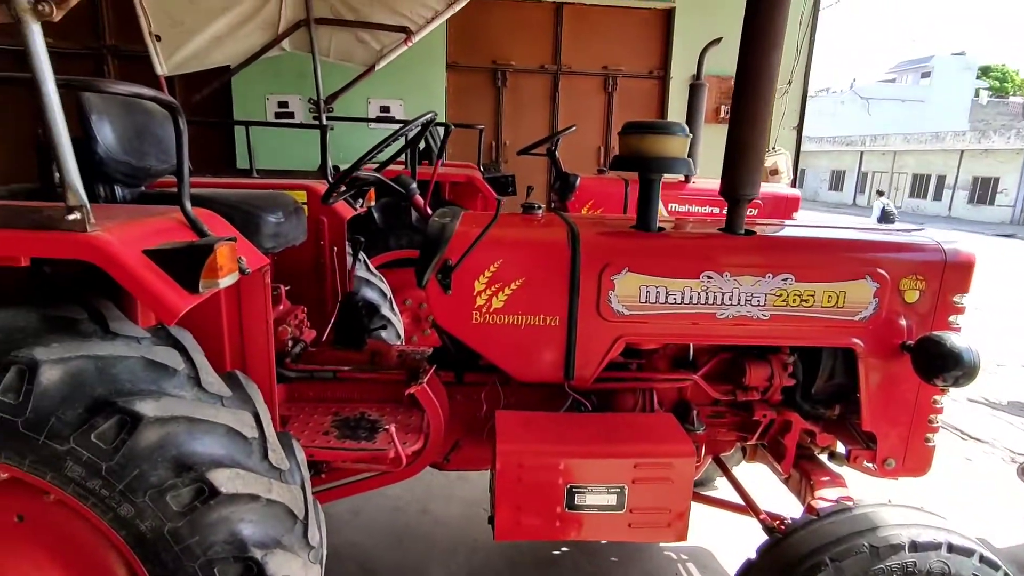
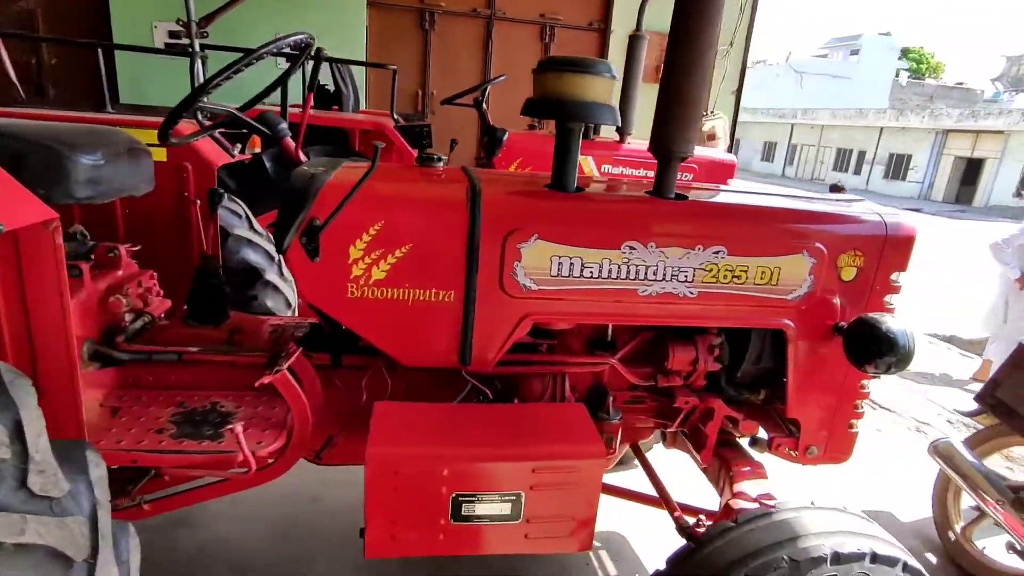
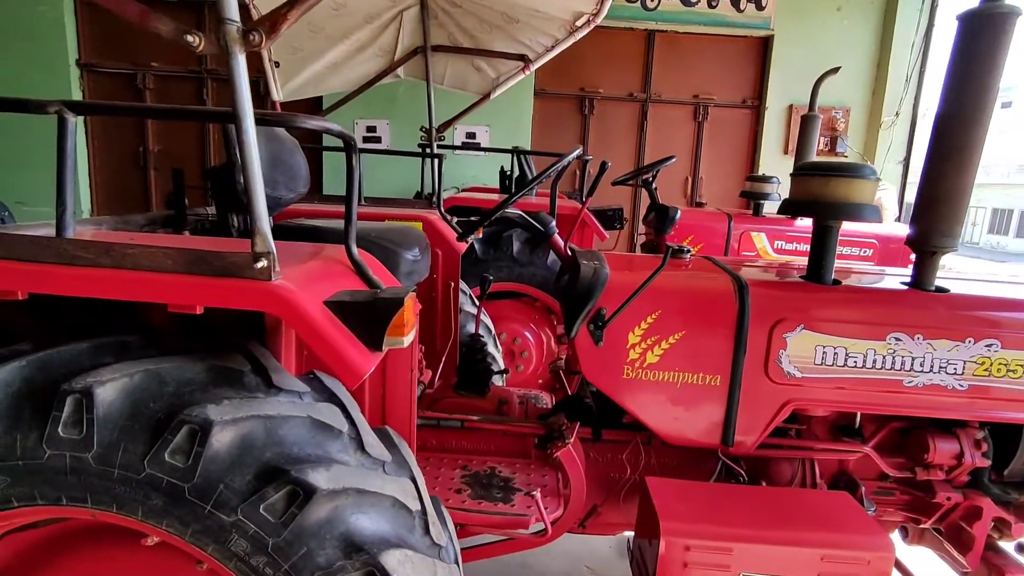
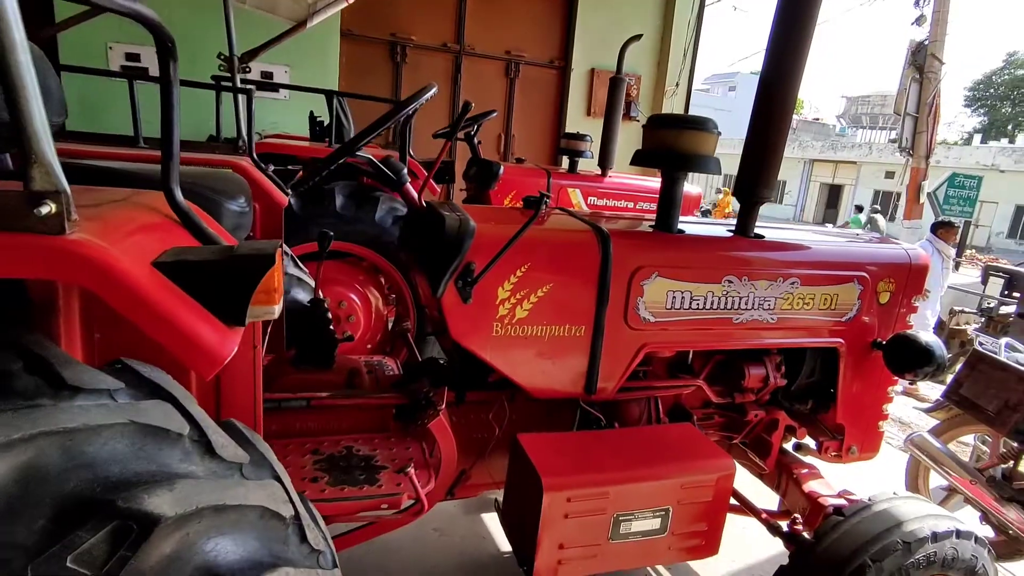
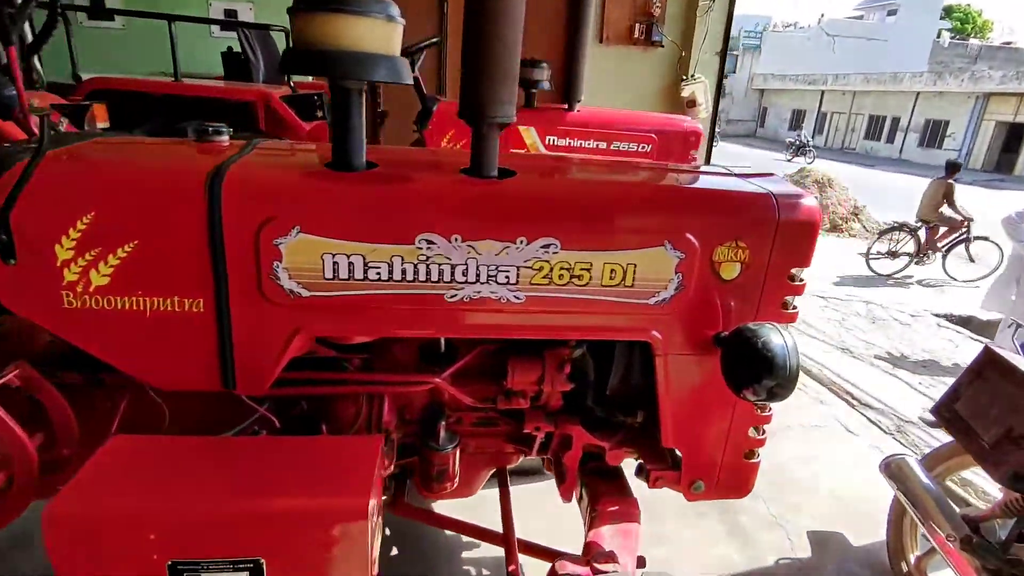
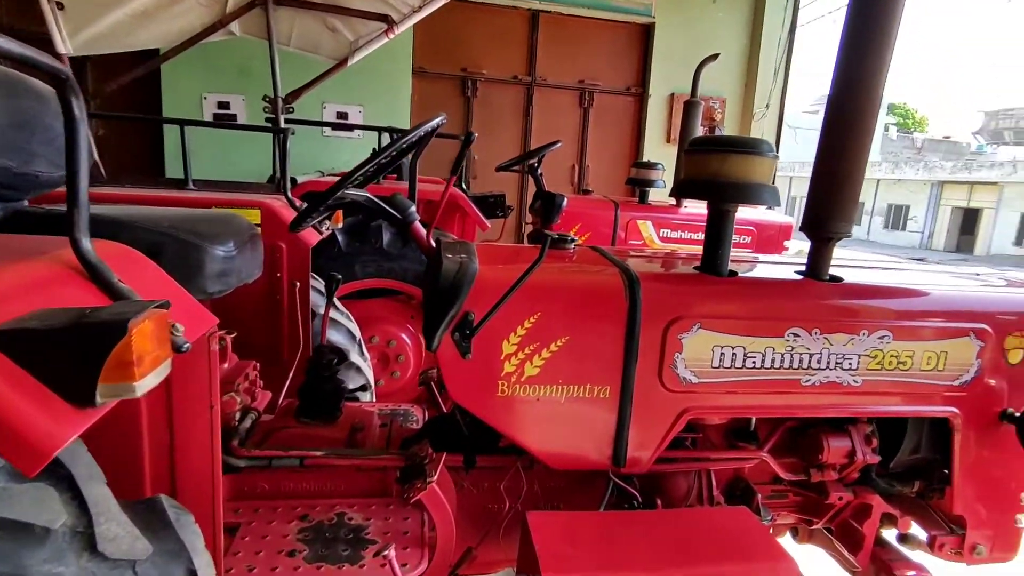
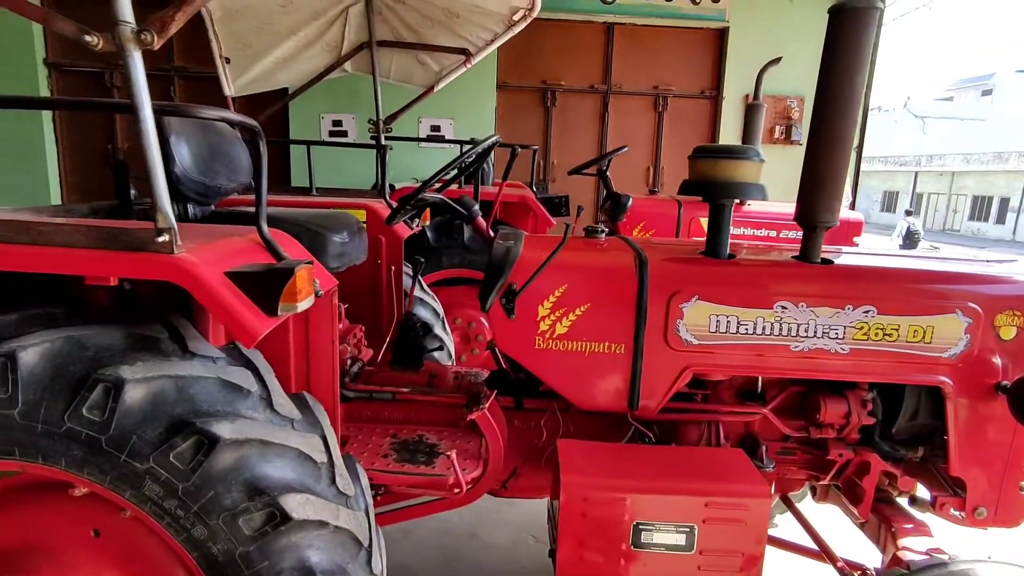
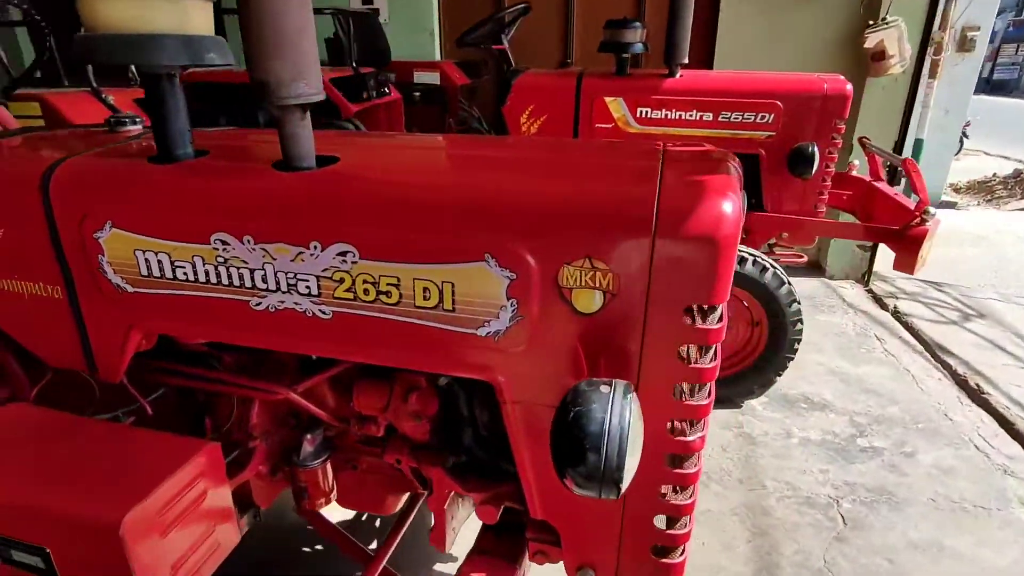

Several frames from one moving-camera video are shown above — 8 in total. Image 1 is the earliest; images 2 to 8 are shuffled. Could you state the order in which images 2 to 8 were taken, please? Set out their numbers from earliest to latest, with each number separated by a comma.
7, 3, 6, 4, 2, 5, 8
